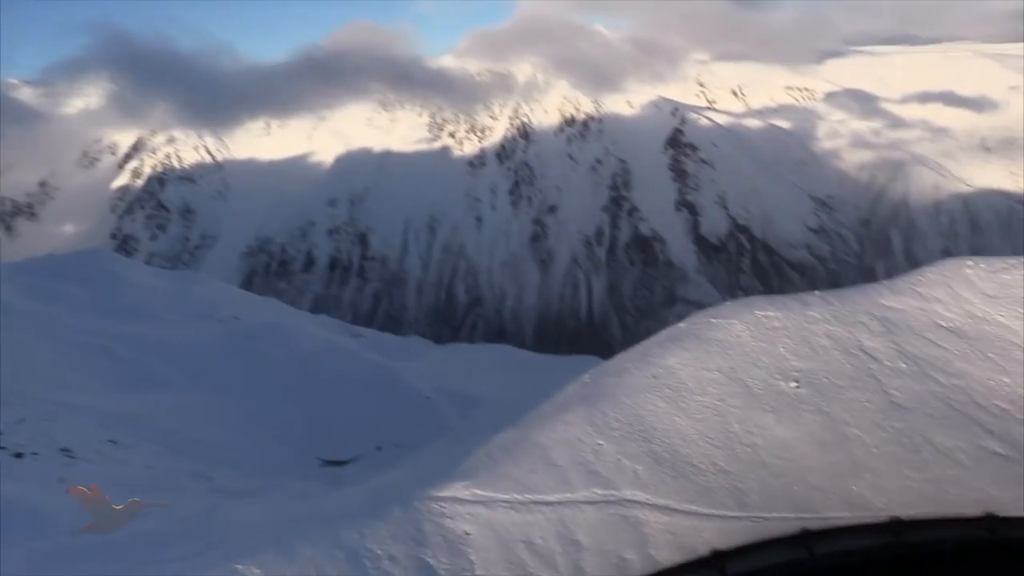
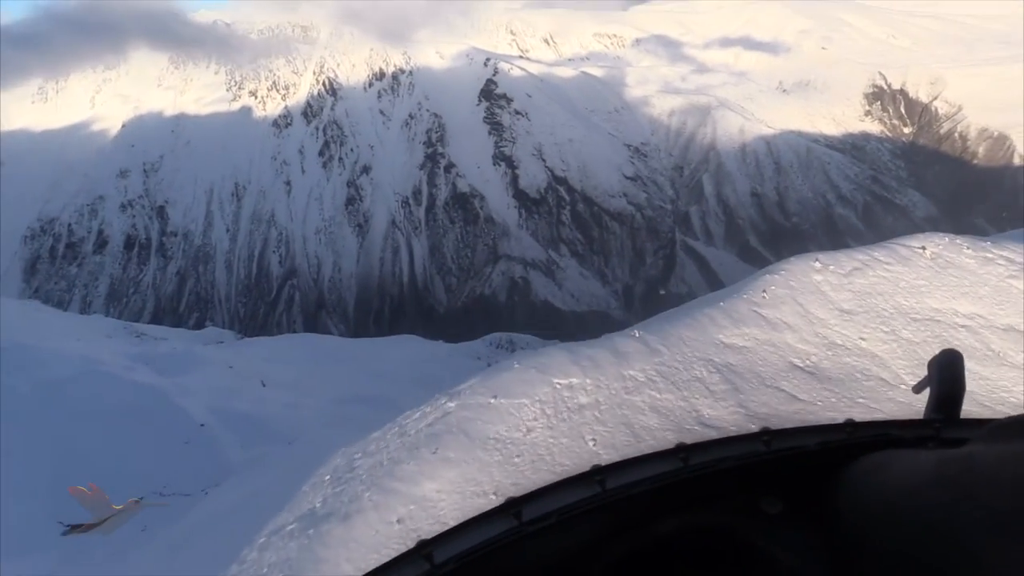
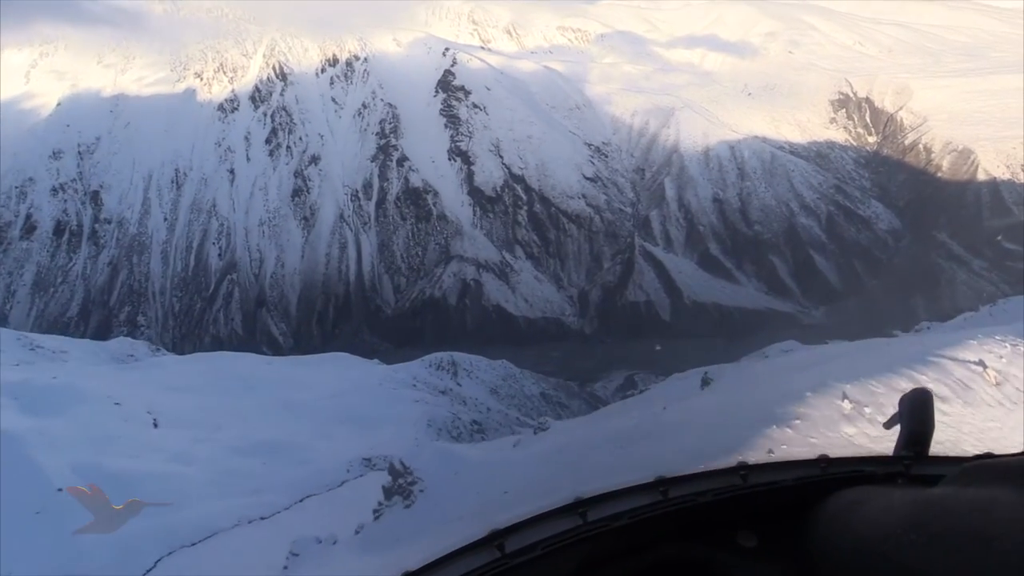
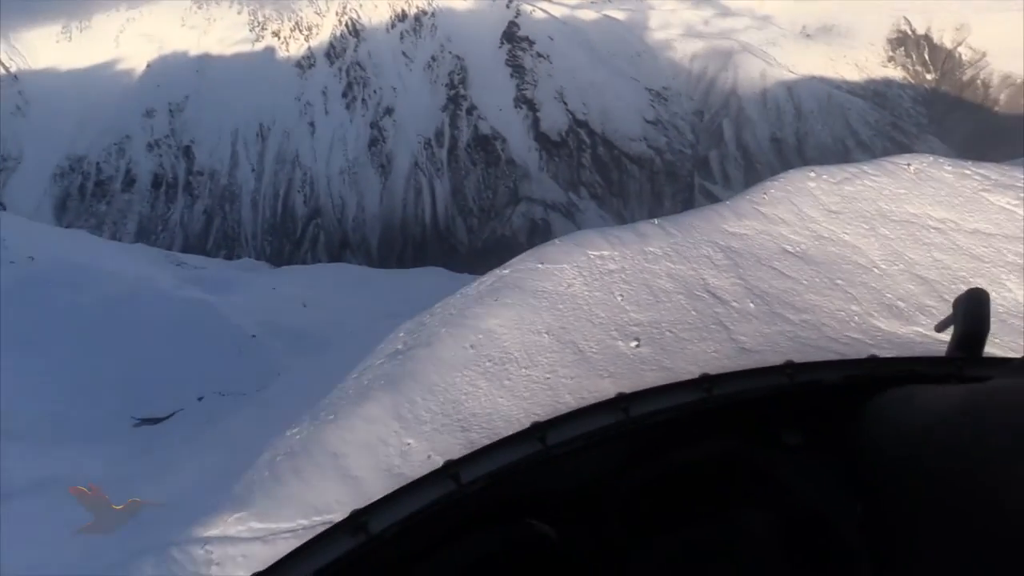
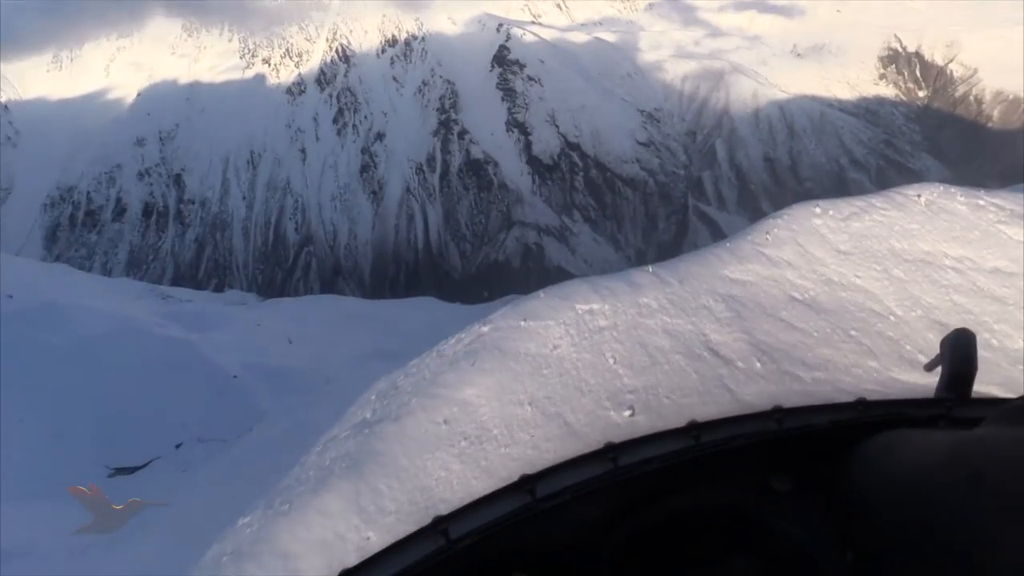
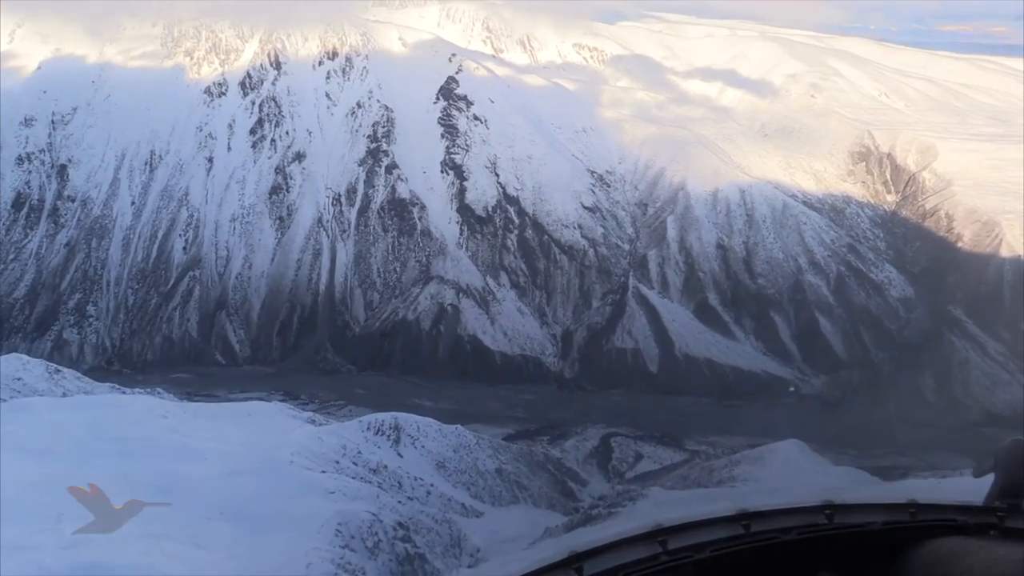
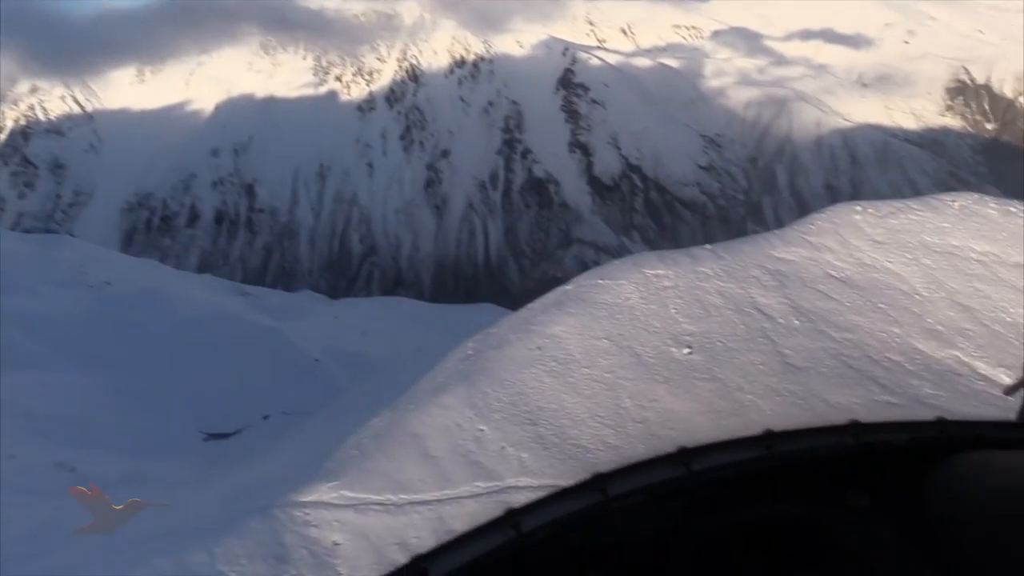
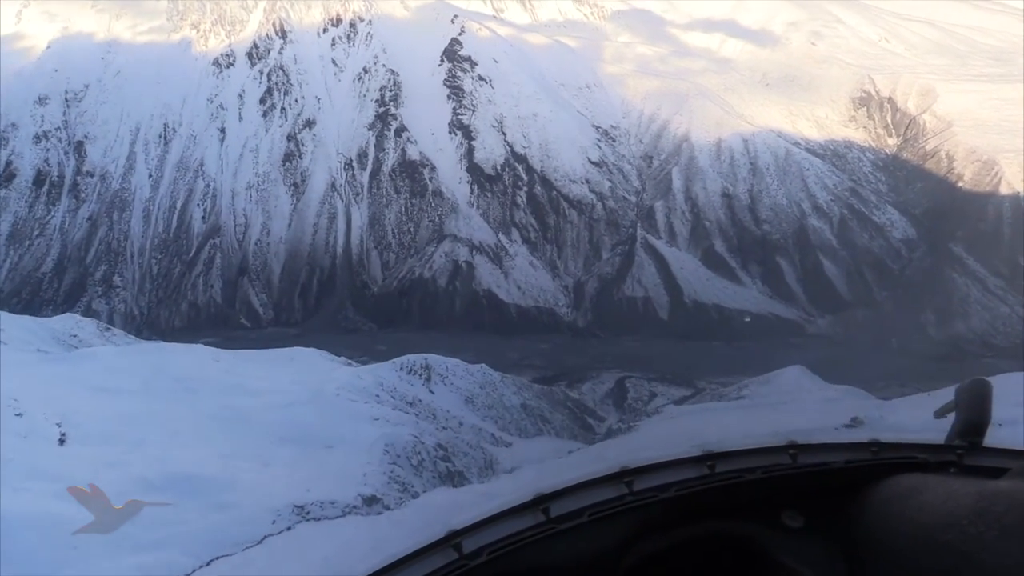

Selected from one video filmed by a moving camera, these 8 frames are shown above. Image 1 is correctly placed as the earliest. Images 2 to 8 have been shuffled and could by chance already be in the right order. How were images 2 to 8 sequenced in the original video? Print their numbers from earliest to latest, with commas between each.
7, 4, 5, 2, 3, 8, 6
